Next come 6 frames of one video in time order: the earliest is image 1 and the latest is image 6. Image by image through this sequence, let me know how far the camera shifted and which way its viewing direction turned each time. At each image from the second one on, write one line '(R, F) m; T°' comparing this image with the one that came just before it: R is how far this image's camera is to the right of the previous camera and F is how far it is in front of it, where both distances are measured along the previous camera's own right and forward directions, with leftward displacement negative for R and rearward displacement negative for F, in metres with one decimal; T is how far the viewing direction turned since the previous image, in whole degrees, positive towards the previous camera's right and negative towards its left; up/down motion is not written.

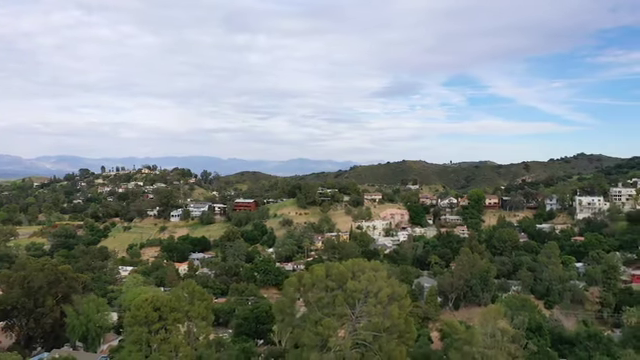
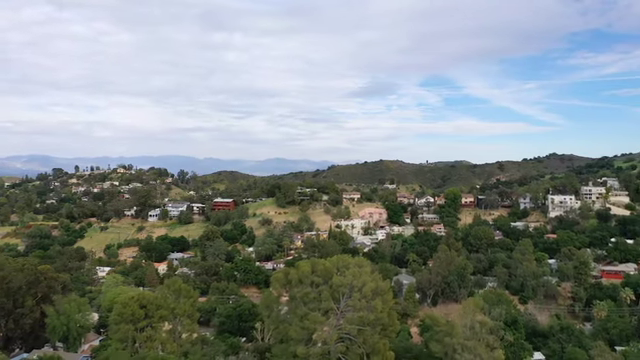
(-0.2, -0.4) m; +3°
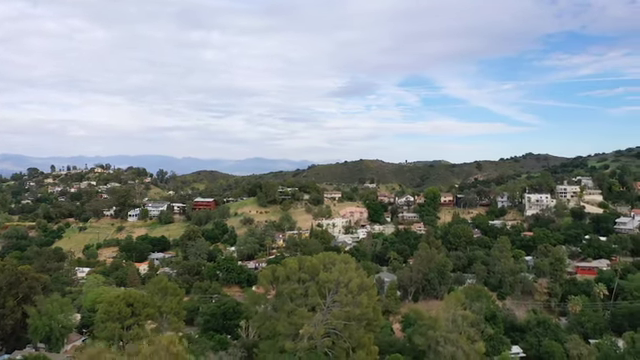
(-0.2, -0.3) m; +2°
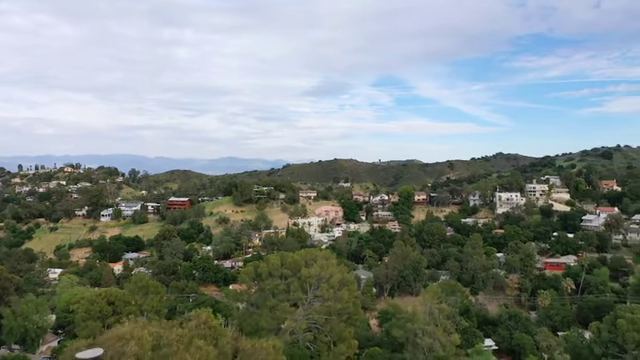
(-0.2, -0.3) m; +3°
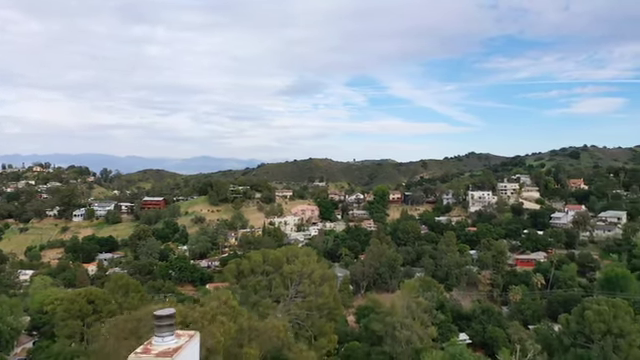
(-0.2, -0.3) m; +3°
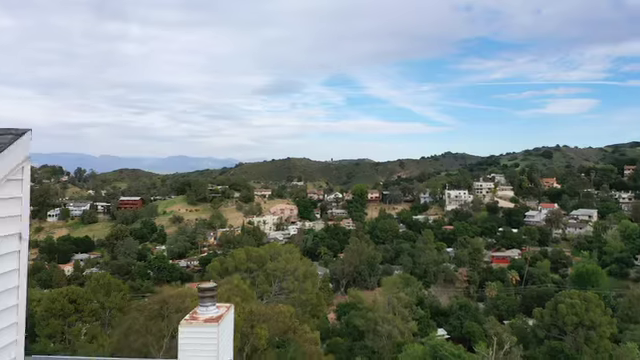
(-0.2, -0.2) m; +2°
